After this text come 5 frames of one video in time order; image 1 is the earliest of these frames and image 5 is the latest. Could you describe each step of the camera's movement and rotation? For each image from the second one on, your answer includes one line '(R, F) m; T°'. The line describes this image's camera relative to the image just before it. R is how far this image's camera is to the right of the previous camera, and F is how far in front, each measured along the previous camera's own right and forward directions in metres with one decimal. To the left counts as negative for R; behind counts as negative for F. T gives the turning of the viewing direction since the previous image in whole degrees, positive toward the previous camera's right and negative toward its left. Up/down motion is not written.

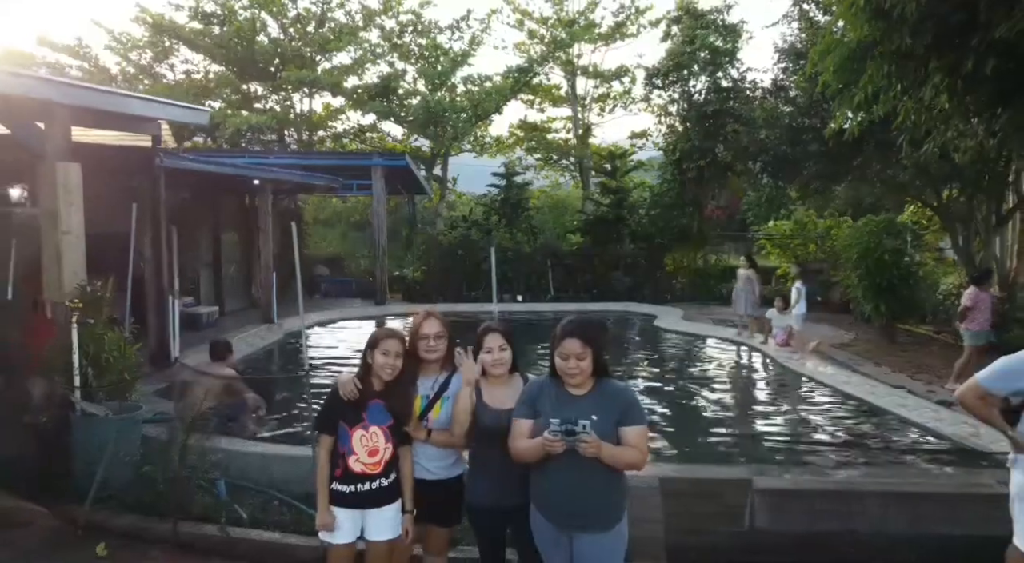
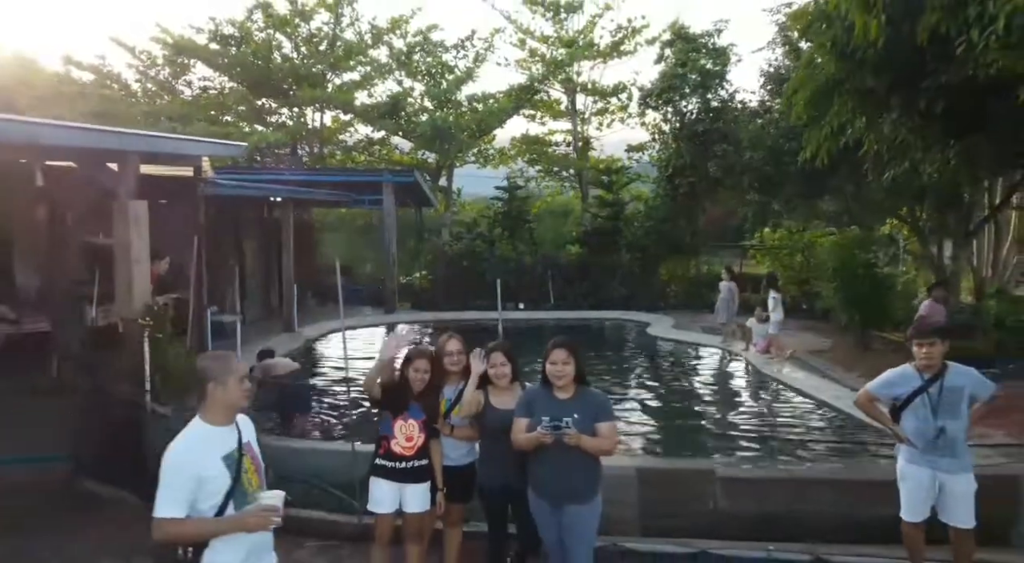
(0.0, -0.9) m; 0°
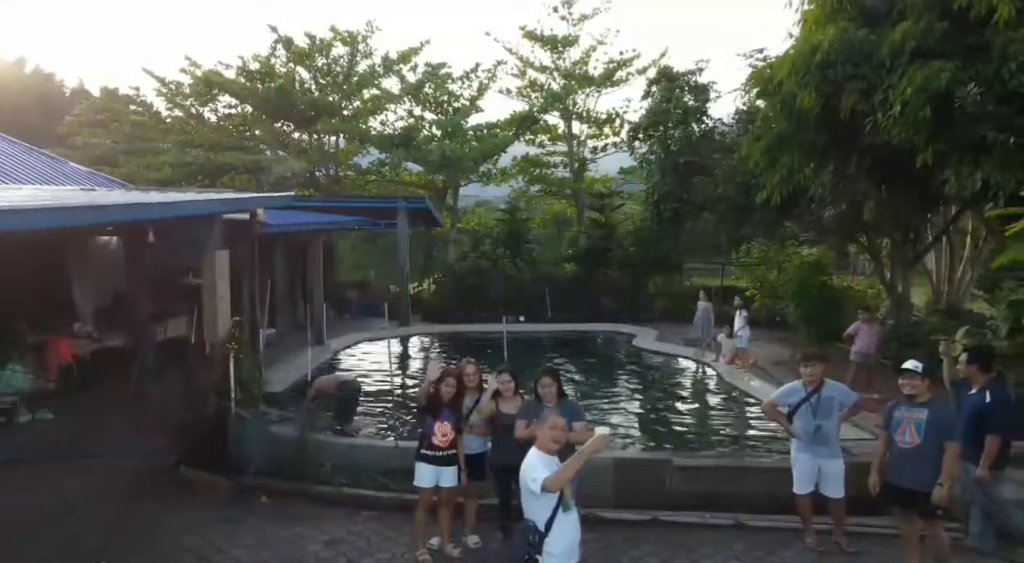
(0.0, -1.7) m; 0°
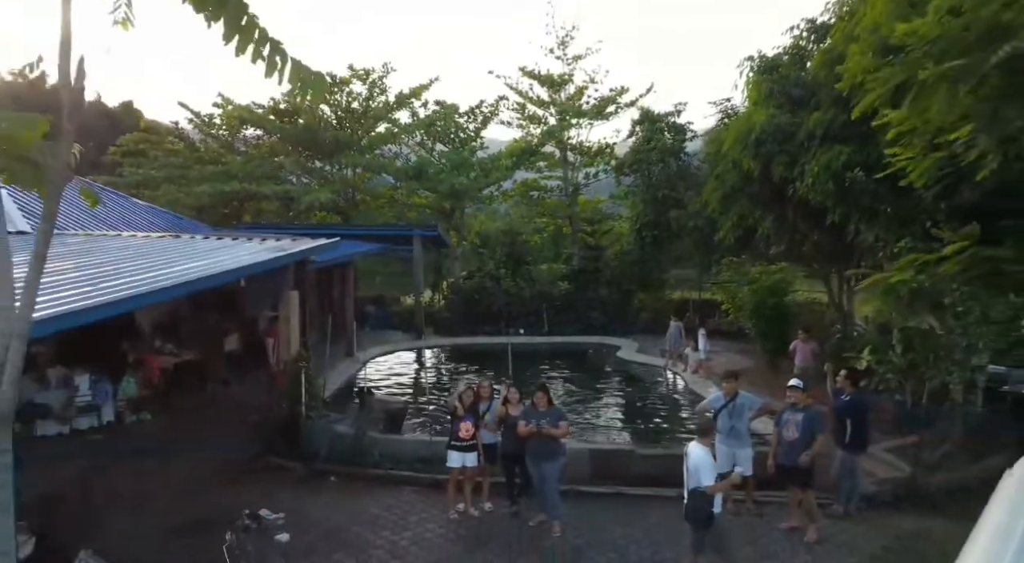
(0.0, -2.4) m; 0°
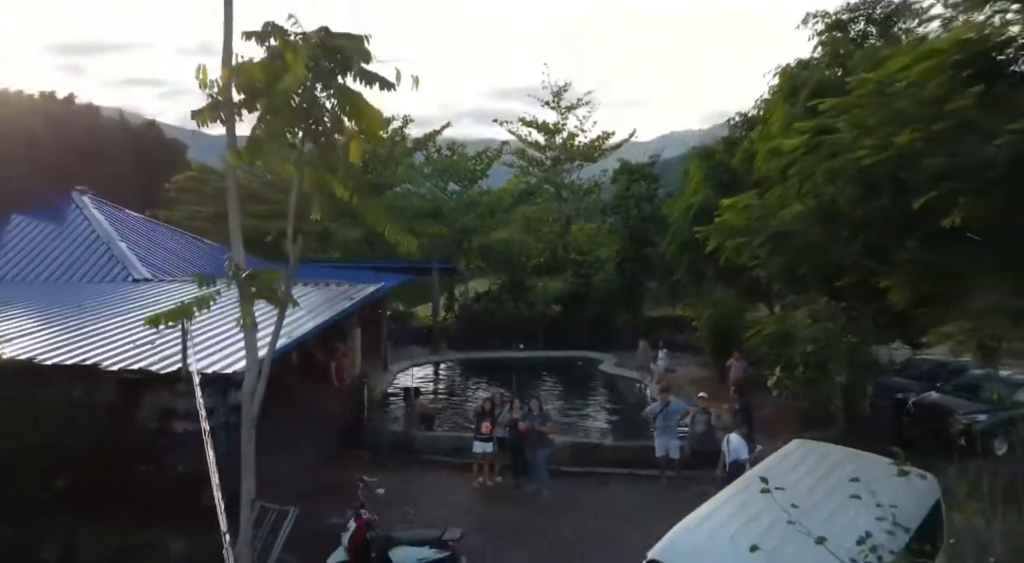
(-0.1, -3.8) m; 0°
